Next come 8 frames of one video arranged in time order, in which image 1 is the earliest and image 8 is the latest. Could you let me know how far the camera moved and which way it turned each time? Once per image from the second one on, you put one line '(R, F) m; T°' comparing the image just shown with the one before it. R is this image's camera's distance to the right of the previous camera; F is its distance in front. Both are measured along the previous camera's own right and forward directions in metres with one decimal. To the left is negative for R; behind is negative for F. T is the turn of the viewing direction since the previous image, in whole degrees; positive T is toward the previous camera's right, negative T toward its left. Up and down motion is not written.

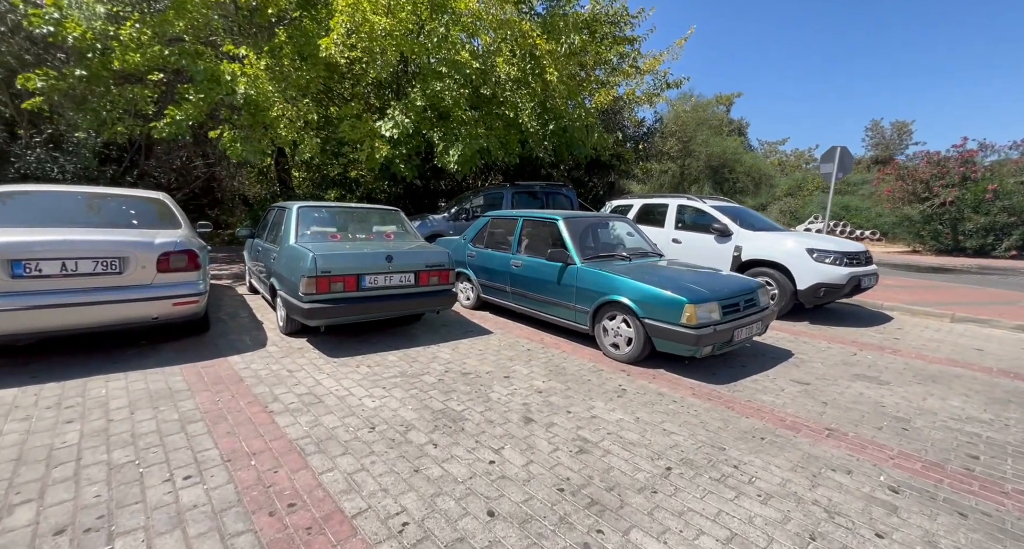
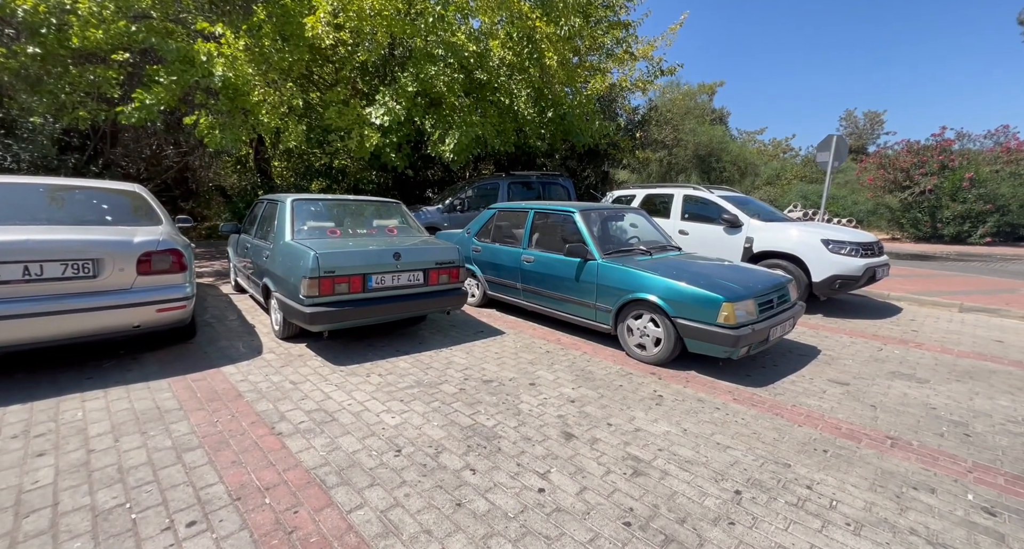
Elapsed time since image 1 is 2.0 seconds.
(-0.4, +0.3) m; +2°
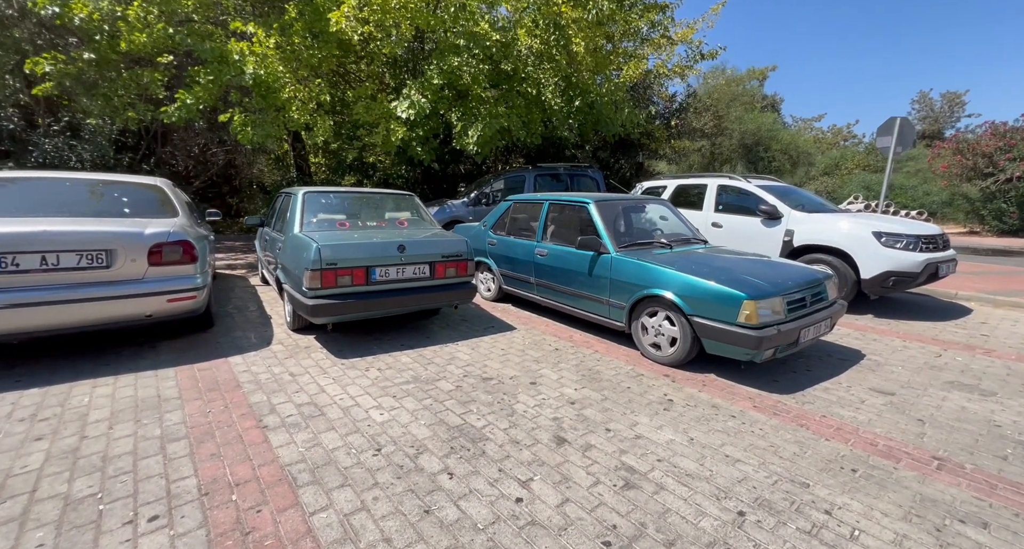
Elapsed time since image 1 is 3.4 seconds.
(+0.3, +0.2) m; -5°
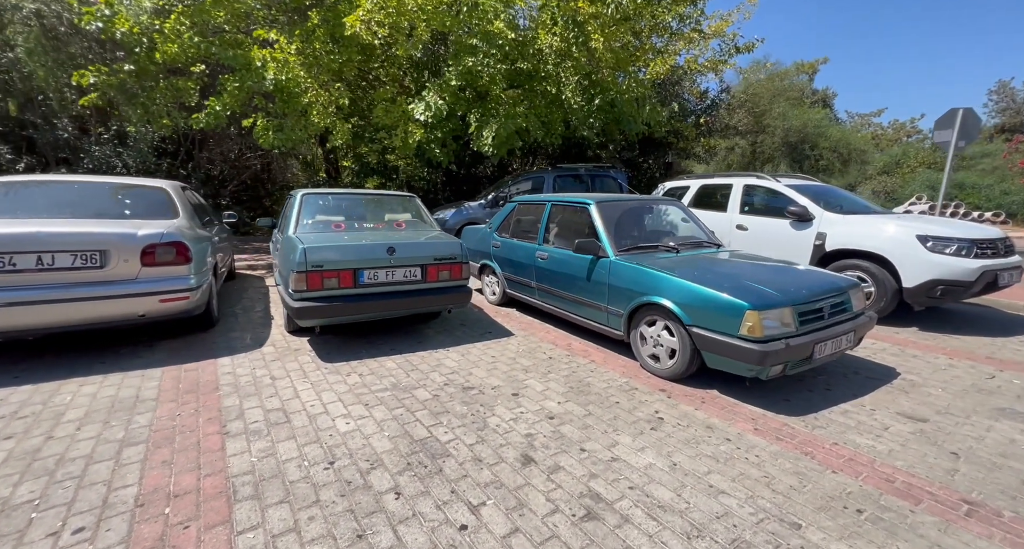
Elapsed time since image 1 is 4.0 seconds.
(+0.4, +0.2) m; -5°
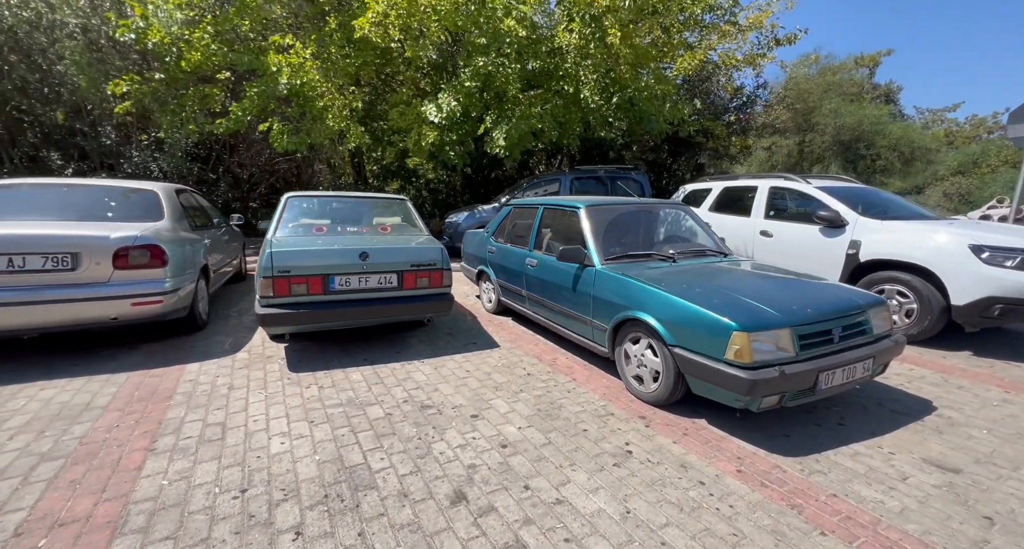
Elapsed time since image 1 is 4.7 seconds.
(+0.5, +0.3) m; -5°
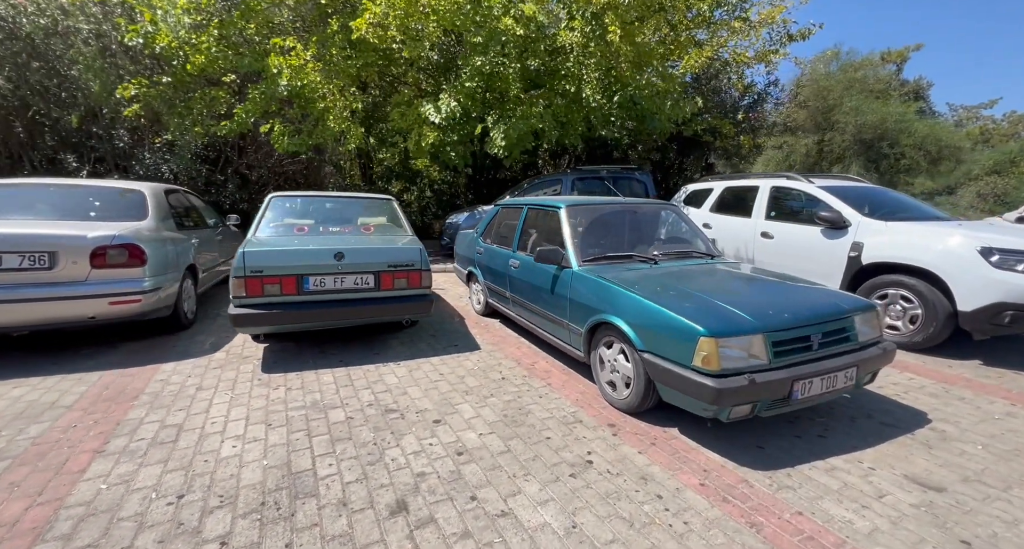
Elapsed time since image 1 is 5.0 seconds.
(+0.3, +0.1) m; -2°
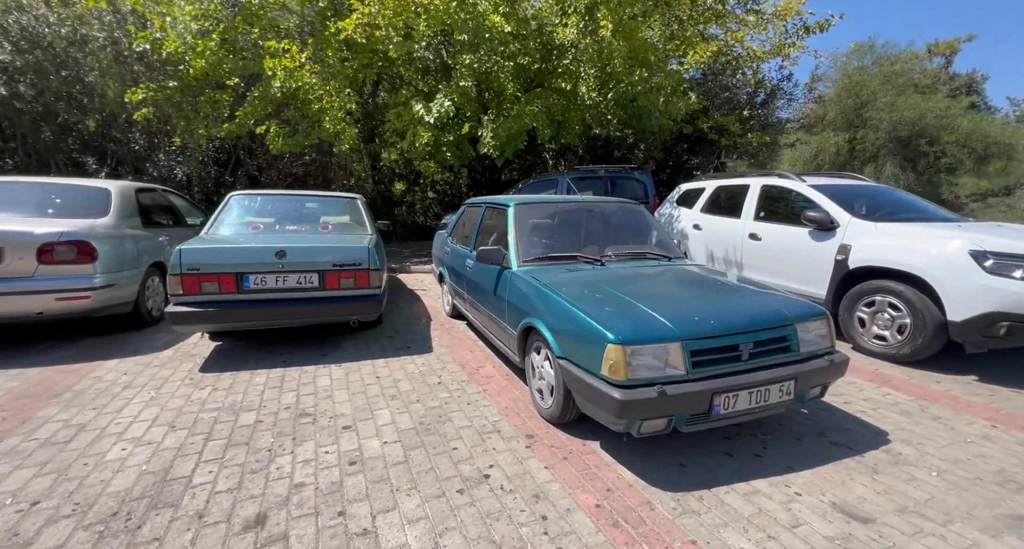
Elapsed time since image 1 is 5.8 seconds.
(+0.7, +0.2) m; -3°
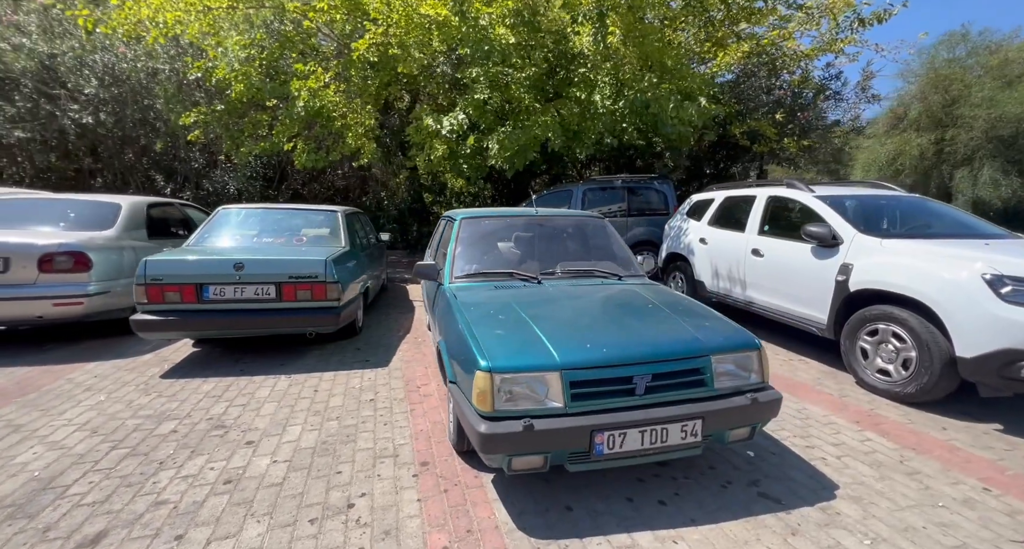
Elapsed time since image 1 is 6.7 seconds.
(+0.9, +0.2) m; -7°
